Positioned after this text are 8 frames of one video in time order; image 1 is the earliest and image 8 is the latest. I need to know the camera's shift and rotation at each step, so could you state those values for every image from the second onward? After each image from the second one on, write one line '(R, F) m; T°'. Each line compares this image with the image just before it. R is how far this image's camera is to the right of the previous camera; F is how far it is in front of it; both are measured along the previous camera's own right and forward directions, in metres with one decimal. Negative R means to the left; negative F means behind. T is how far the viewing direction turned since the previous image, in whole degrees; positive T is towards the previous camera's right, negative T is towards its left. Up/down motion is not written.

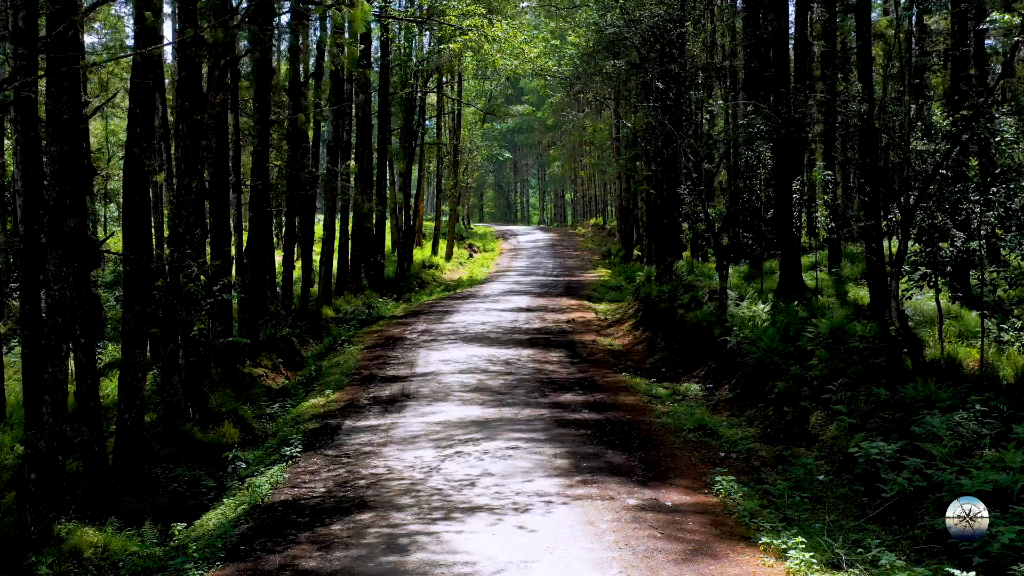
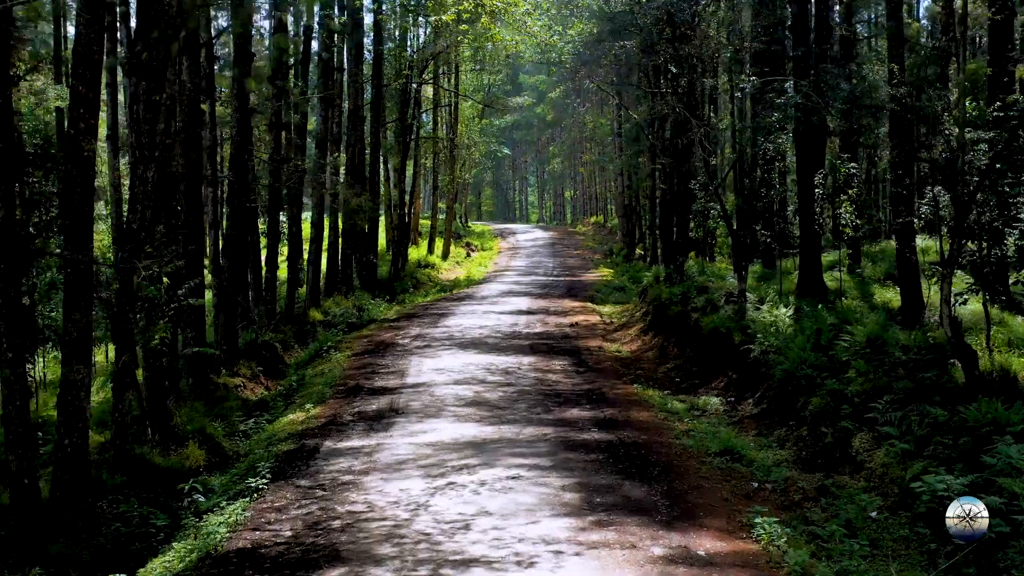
(0.0, +1.3) m; 0°
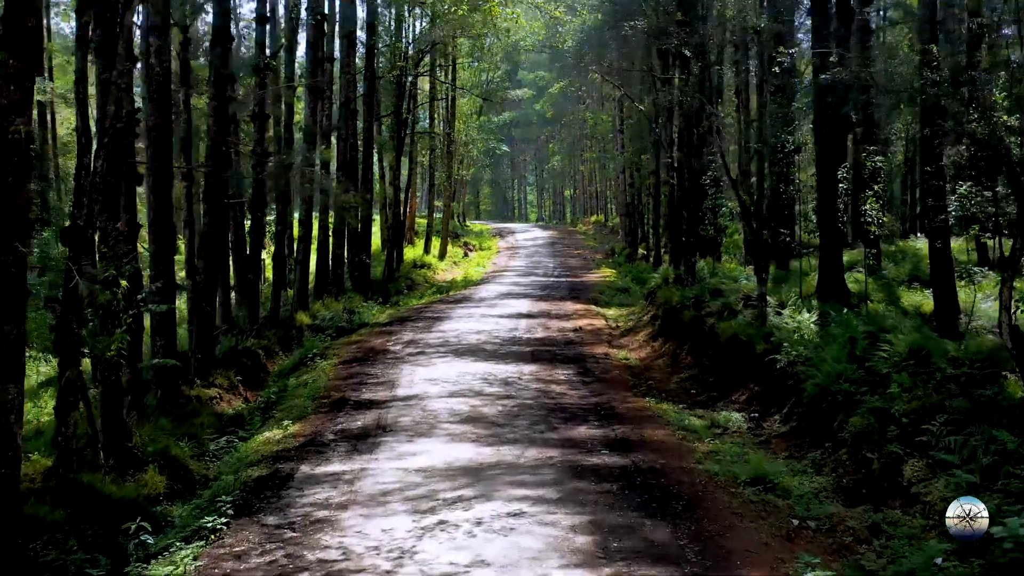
(0.0, +1.1) m; 0°
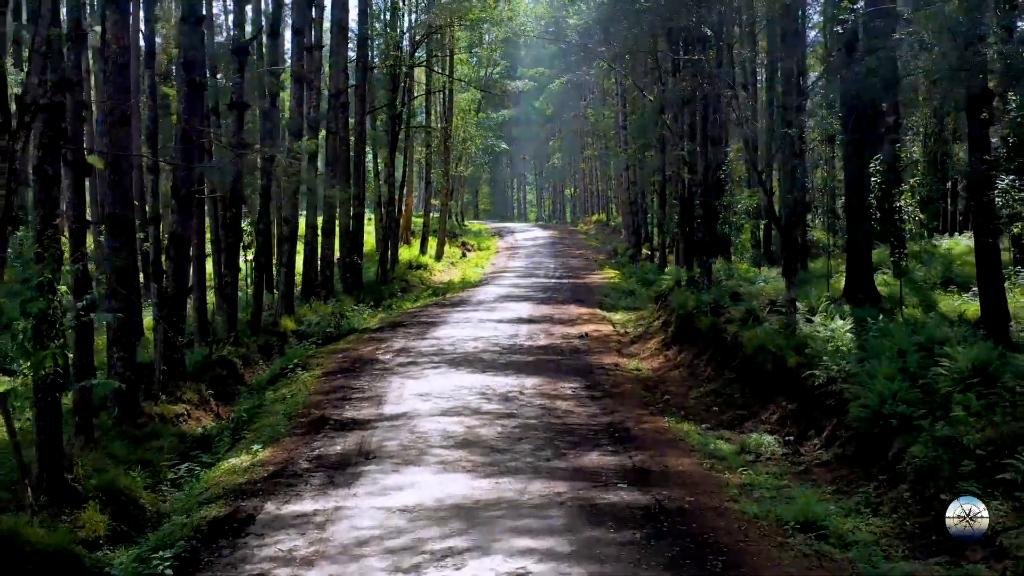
(0.0, +1.3) m; 0°
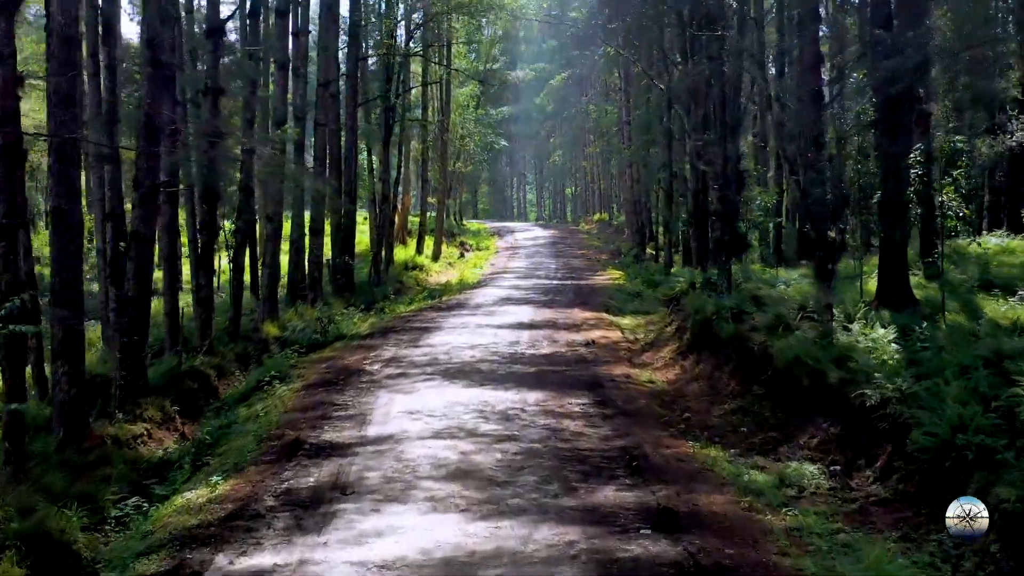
(0.0, +1.3) m; 0°
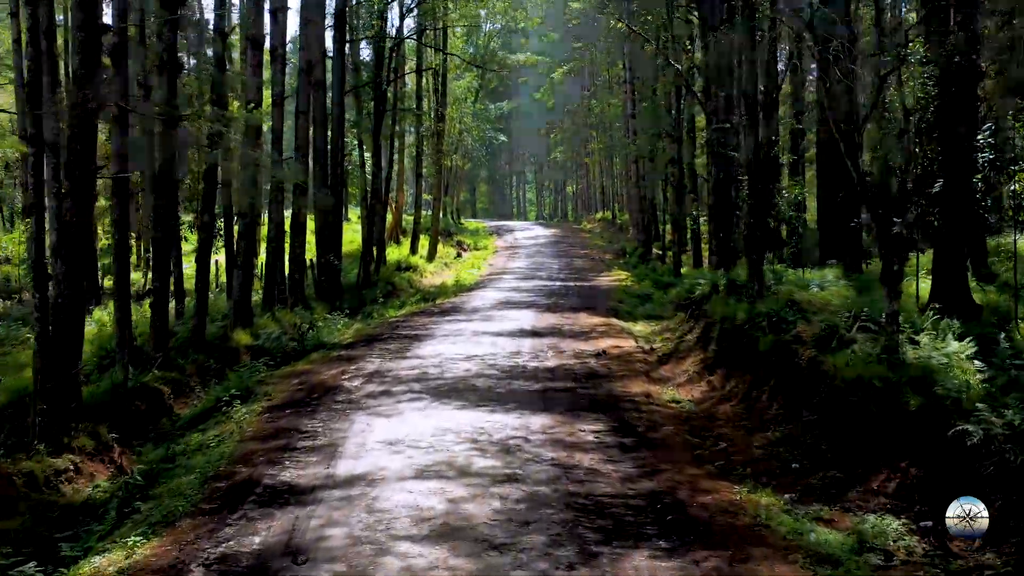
(0.0, +1.7) m; 0°
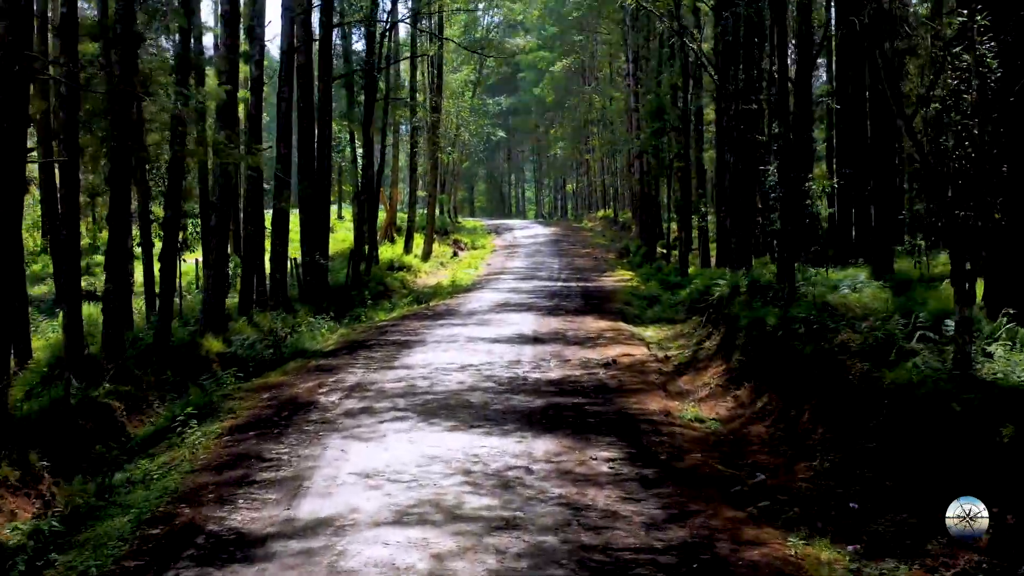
(0.0, +1.4) m; 0°
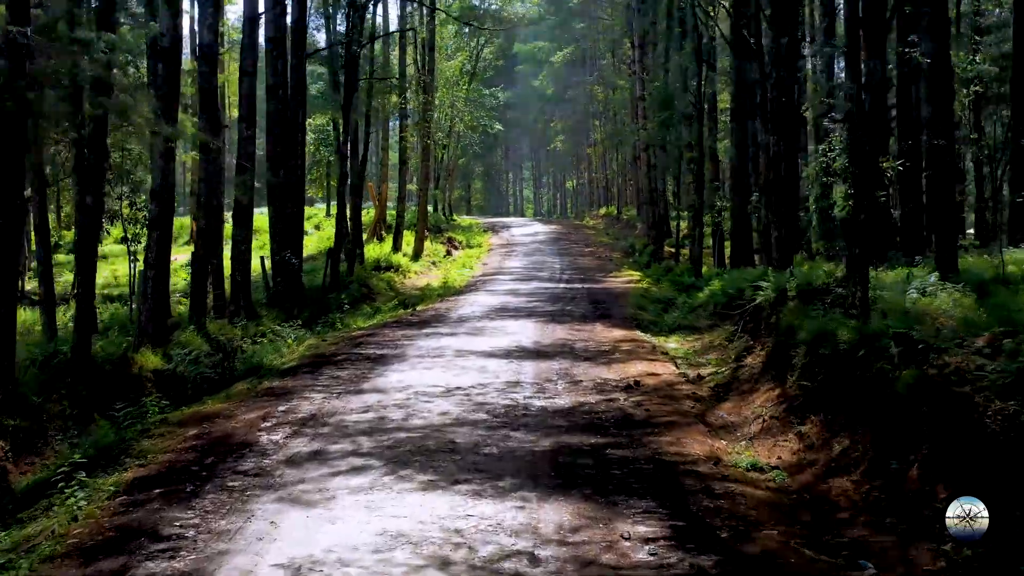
(0.0, +2.2) m; 0°
